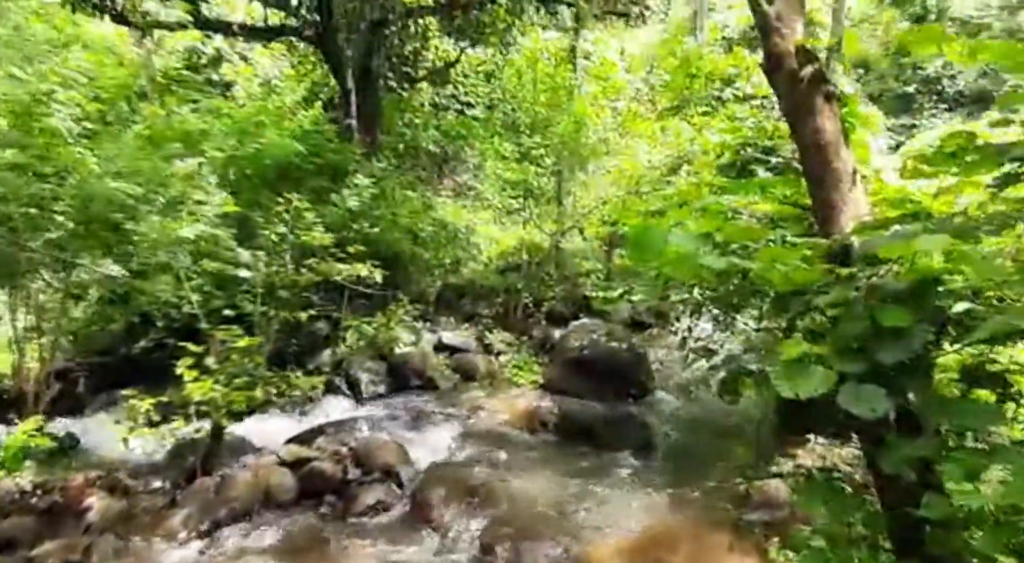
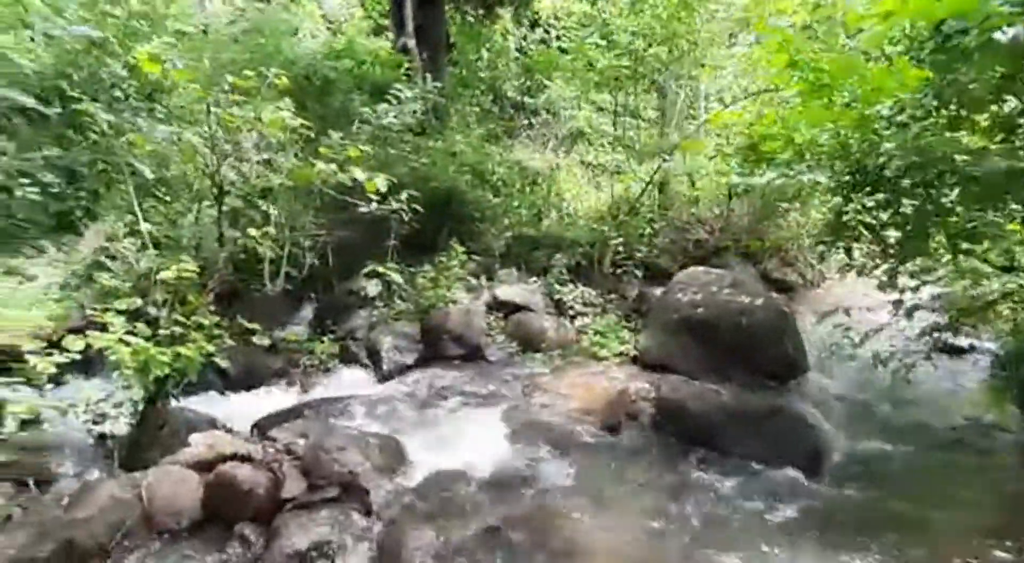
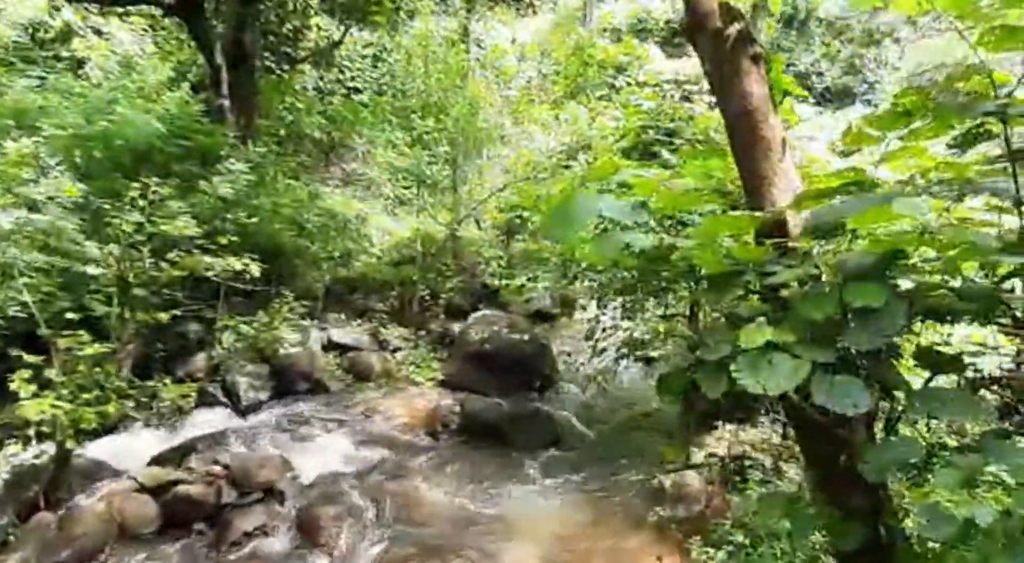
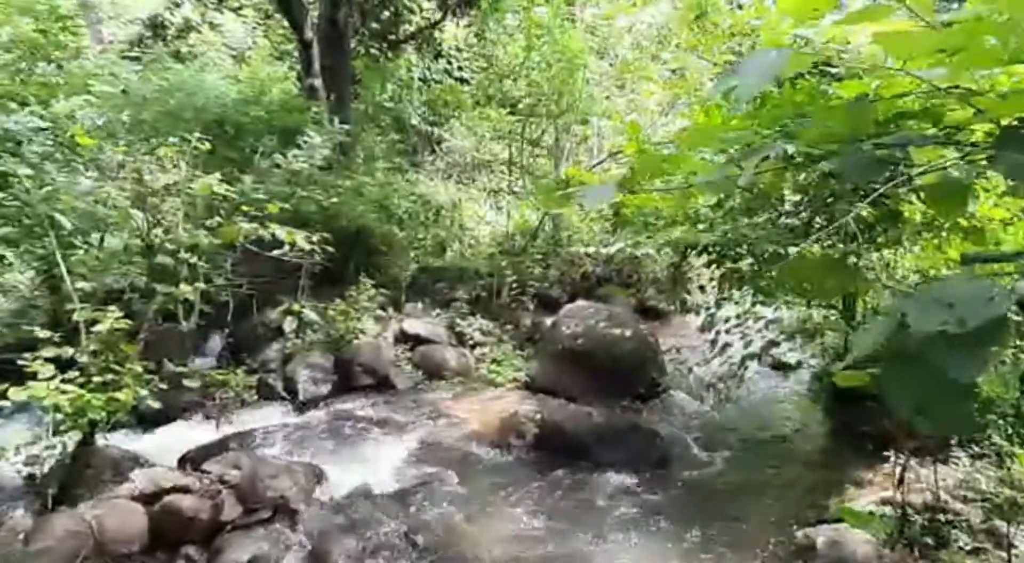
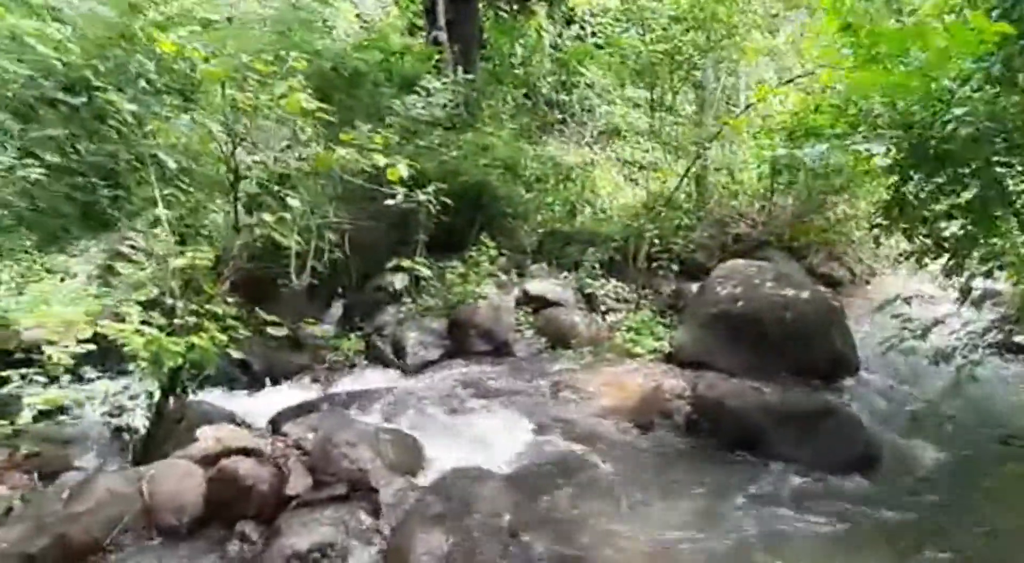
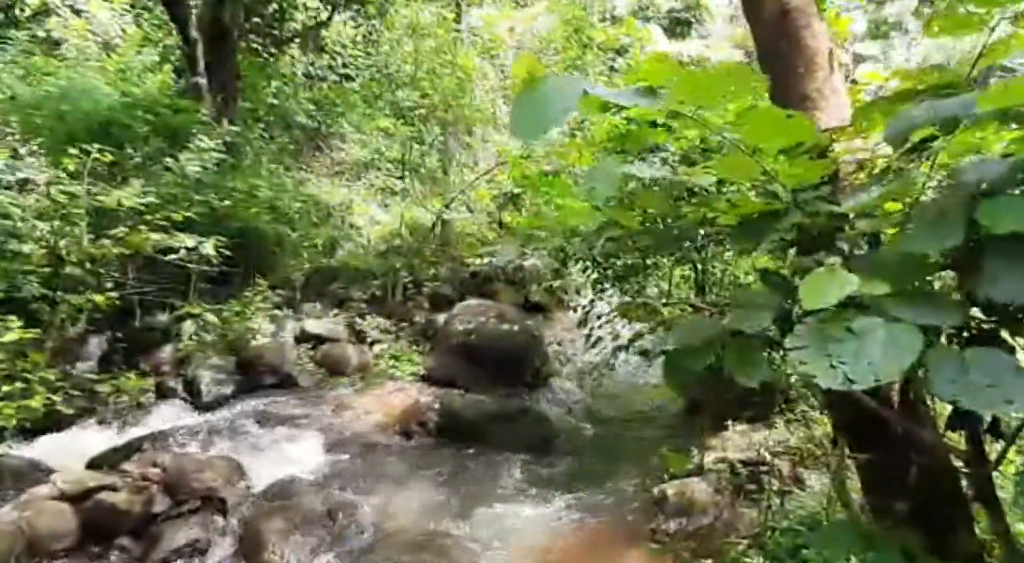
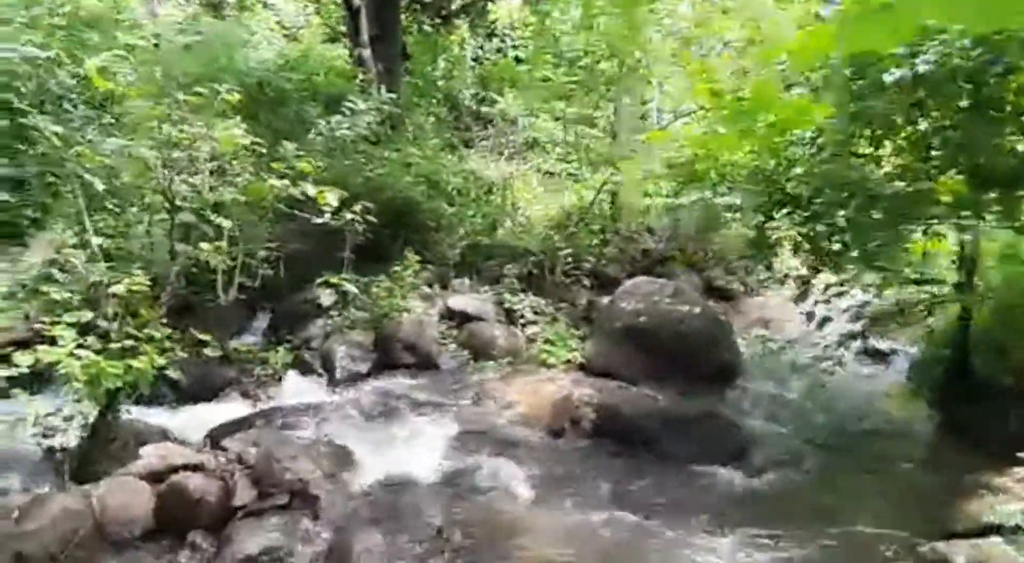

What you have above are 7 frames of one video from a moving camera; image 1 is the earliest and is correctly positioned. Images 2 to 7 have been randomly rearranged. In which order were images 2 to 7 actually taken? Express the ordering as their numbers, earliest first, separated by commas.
3, 6, 4, 7, 2, 5
